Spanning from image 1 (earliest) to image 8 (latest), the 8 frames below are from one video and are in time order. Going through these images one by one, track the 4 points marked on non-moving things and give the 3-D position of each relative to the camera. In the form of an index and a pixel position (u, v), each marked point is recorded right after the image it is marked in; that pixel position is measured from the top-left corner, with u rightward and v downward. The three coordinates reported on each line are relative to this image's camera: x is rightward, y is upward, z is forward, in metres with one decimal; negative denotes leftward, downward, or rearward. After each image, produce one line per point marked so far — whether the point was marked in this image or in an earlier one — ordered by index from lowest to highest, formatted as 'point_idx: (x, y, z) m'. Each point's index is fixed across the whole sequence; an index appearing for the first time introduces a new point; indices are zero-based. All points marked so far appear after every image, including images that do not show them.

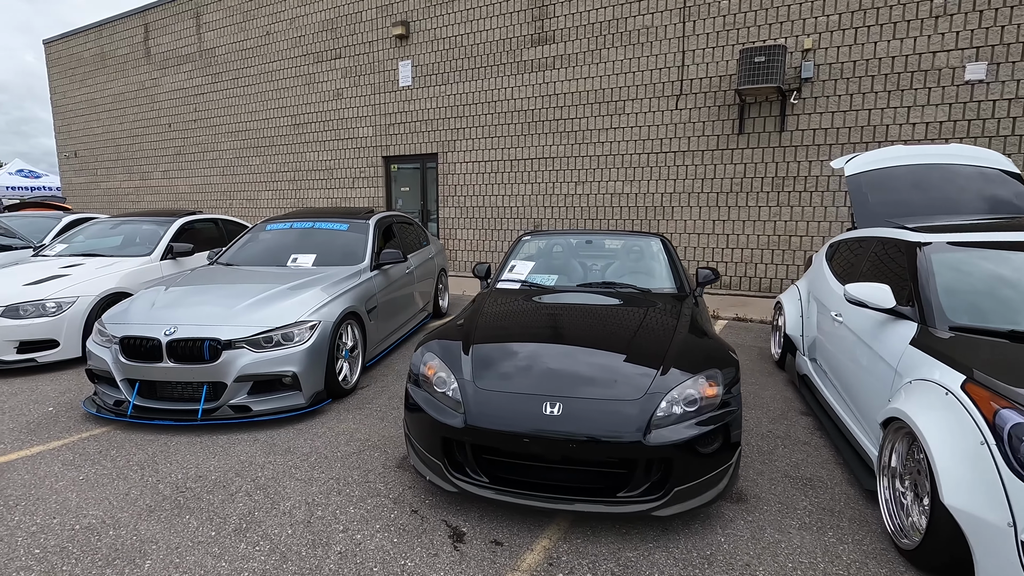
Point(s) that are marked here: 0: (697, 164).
0: (+2.7, +1.8, +7.8) m
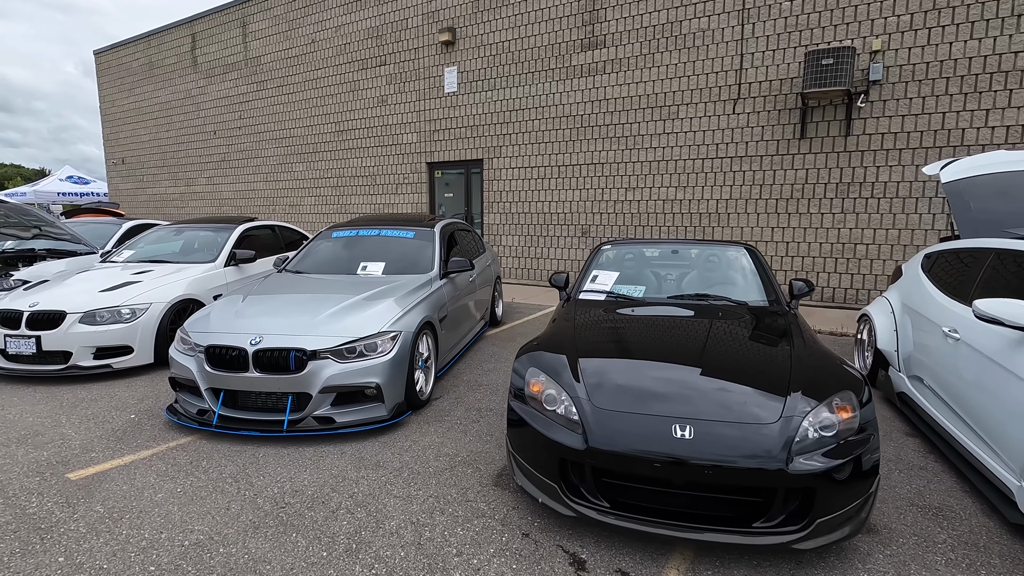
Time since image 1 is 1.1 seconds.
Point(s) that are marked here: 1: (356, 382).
0: (+3.4, +1.7, +7.6) m
1: (-1.0, -0.6, +3.4) m
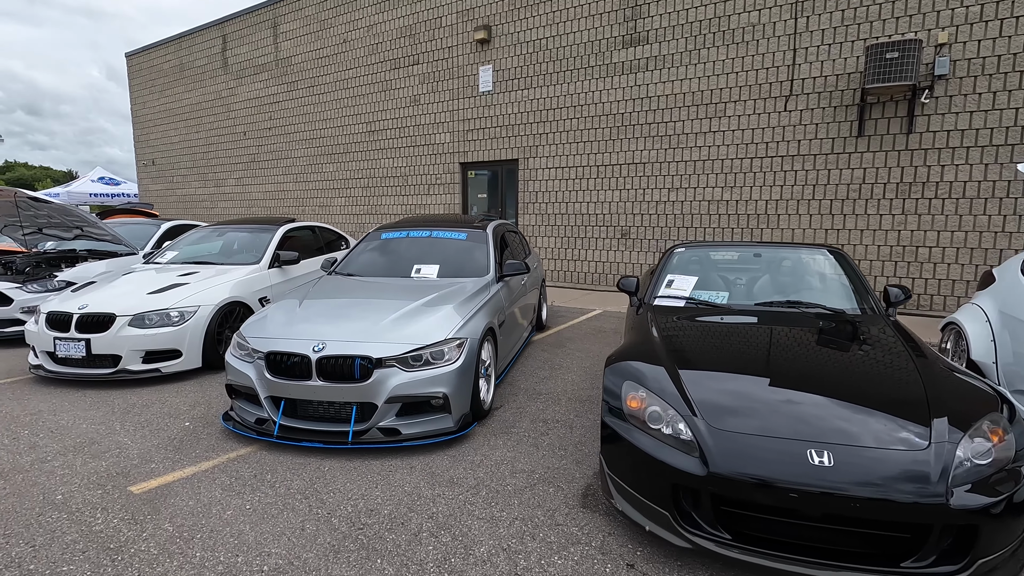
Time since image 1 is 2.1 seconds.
0: (+4.0, +1.6, +7.3) m
1: (-0.5, -0.6, +3.2) m
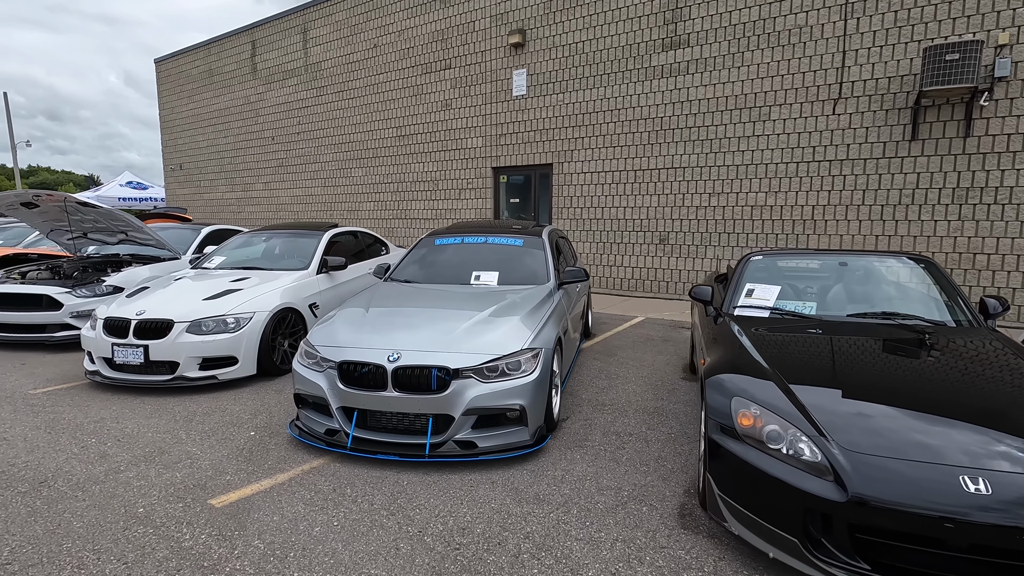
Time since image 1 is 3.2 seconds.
0: (+4.6, +1.5, +7.1) m
1: (-0.1, -0.7, +3.1) m
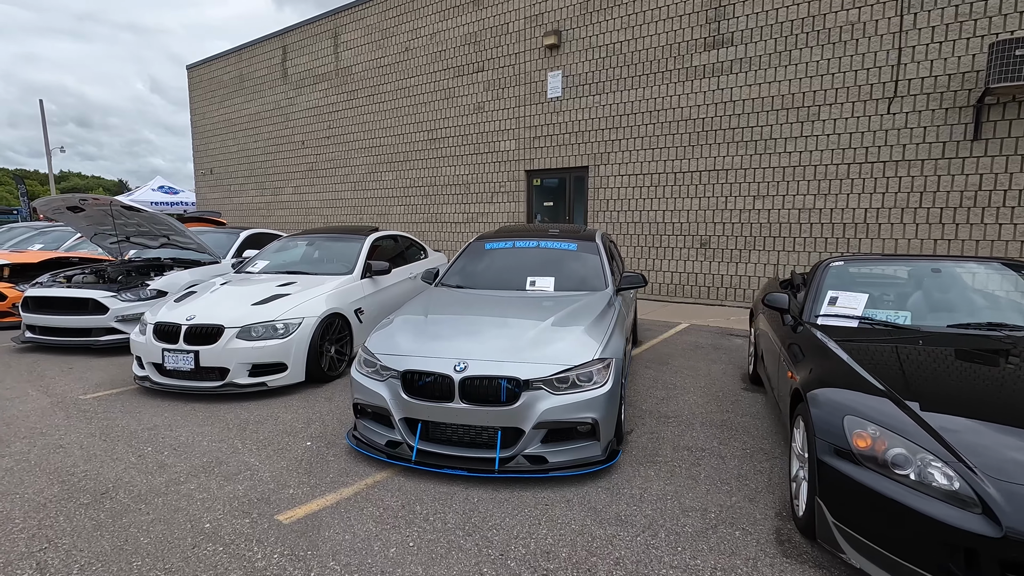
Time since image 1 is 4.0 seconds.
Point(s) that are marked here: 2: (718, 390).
0: (+5.1, +1.4, +6.8) m
1: (+0.3, -0.7, +3.0) m
2: (+1.7, -0.9, +4.5) m
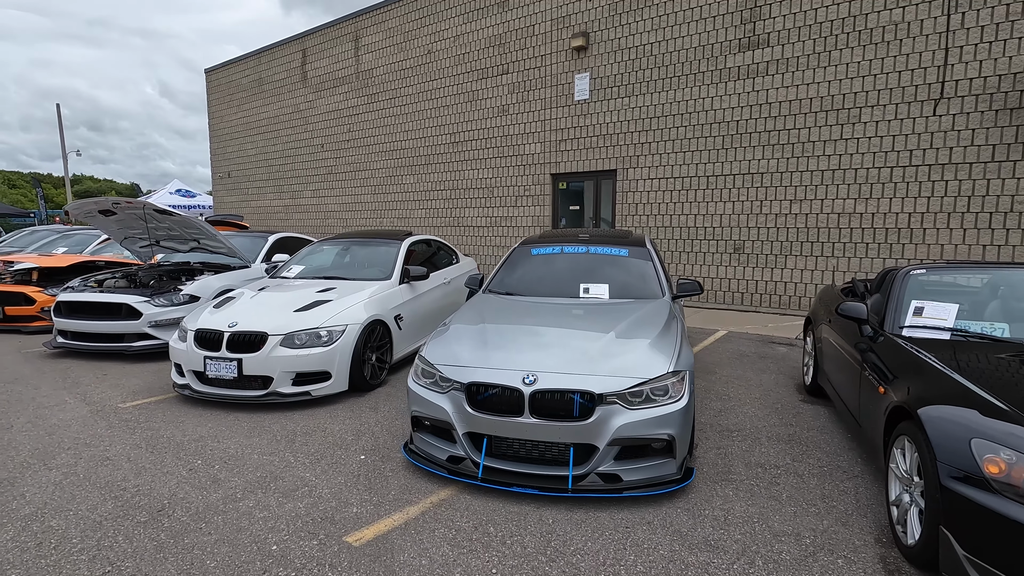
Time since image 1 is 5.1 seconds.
0: (+5.5, +1.3, +6.6) m
1: (+0.7, -0.8, +2.8) m
2: (+2.1, -0.9, +4.4) m
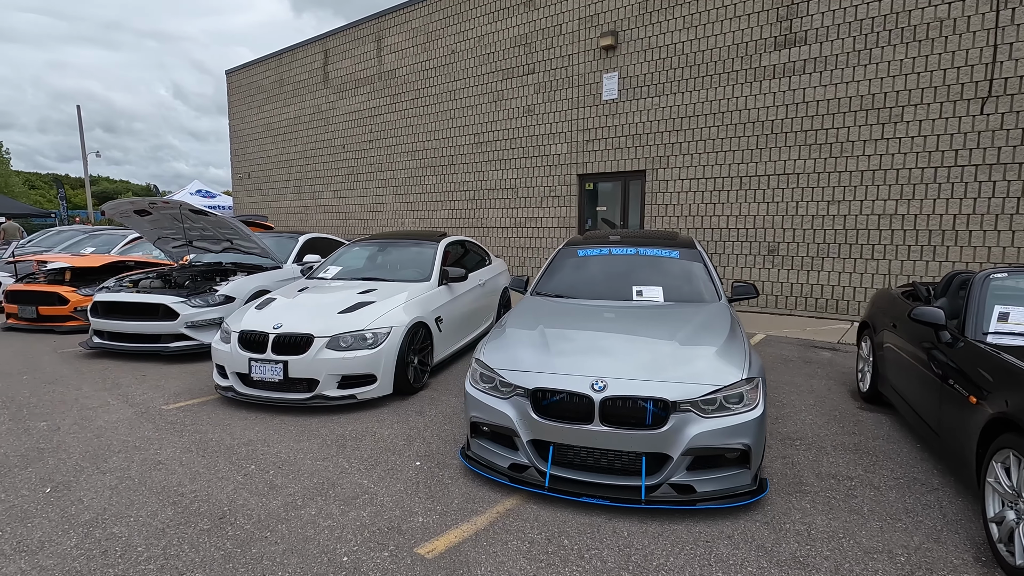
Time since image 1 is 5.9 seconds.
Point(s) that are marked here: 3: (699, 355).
0: (+5.9, +1.3, +6.5) m
1: (+1.1, -0.8, +2.7) m
2: (+2.5, -0.9, +4.2) m
3: (+1.0, -0.4, +3.0) m
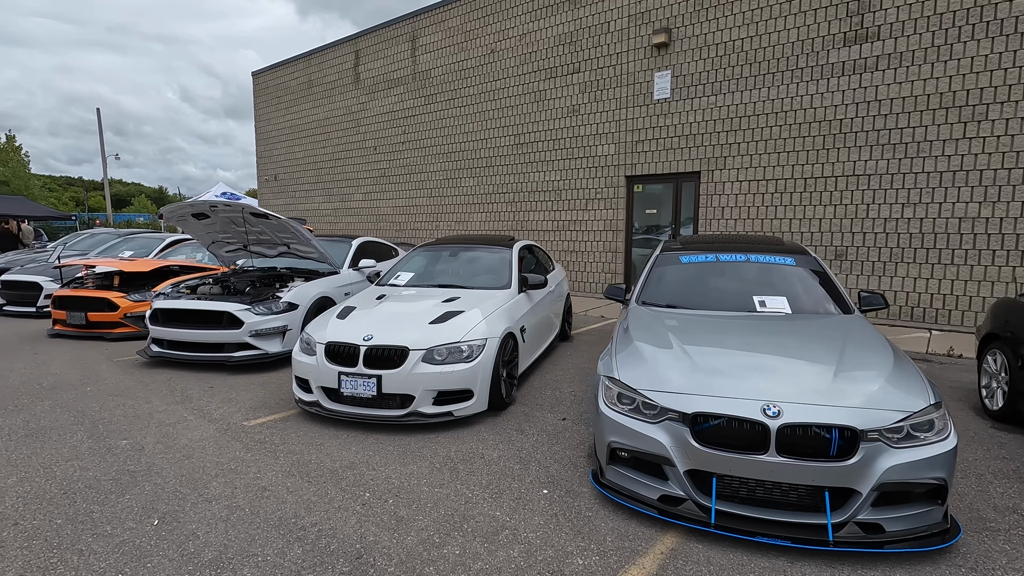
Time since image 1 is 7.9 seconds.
0: (+6.7, +1.2, +6.1) m
1: (+1.8, -0.8, +2.4) m
2: (+3.3, -1.0, +3.9) m
3: (+1.8, -0.4, +2.7) m
